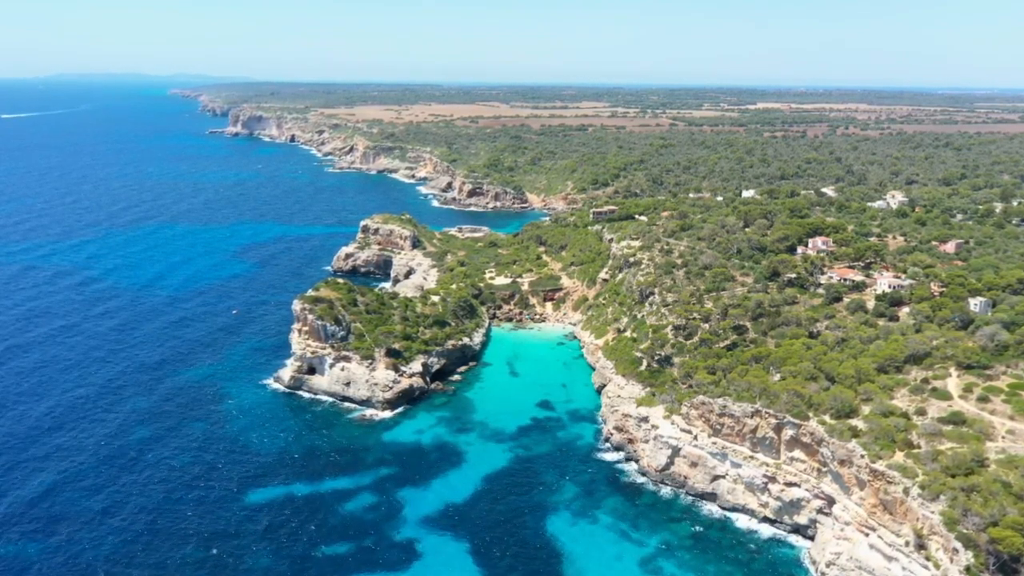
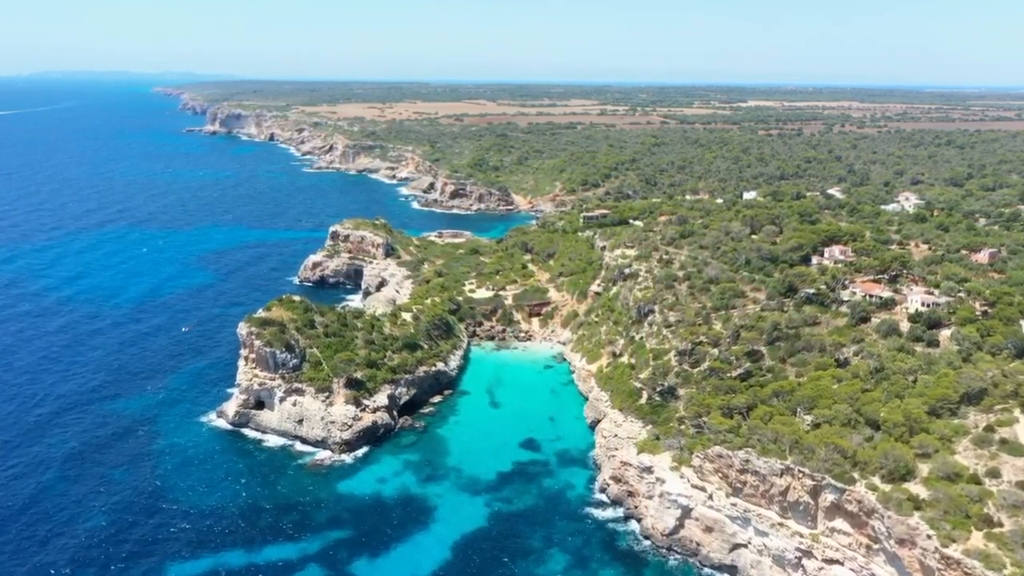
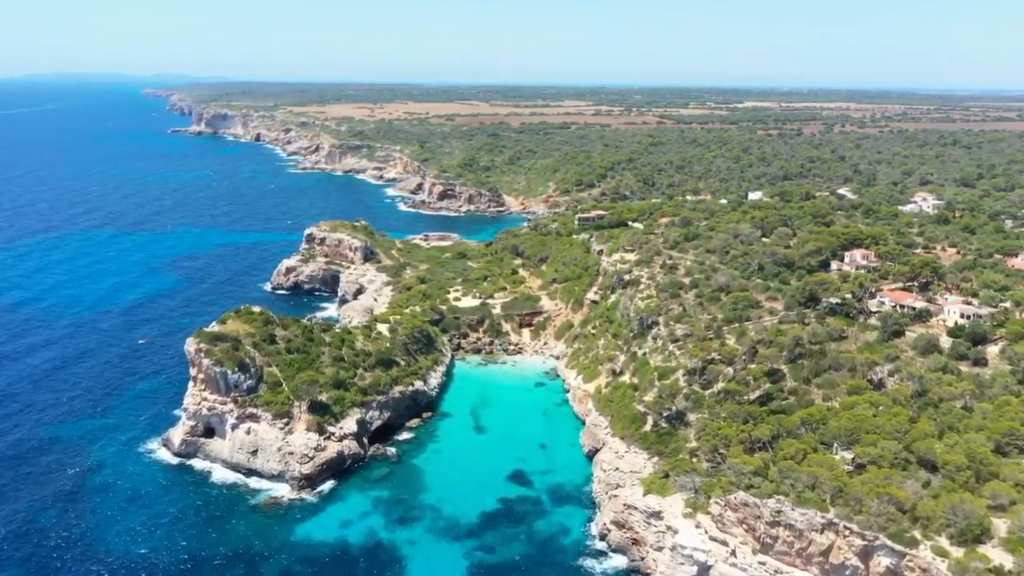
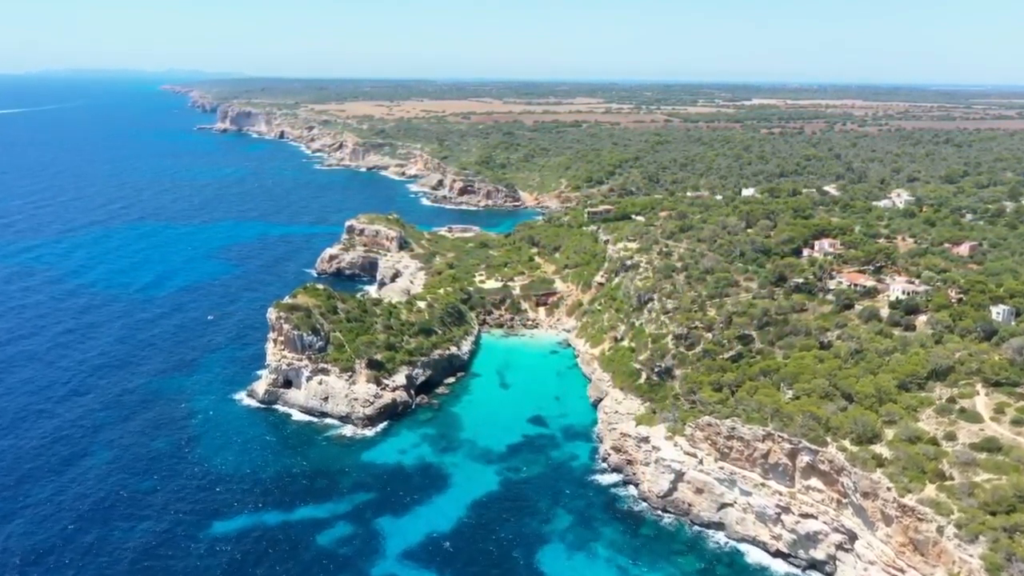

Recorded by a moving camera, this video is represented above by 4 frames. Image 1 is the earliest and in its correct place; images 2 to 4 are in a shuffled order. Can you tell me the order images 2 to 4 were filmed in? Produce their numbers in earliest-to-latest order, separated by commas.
4, 2, 3
